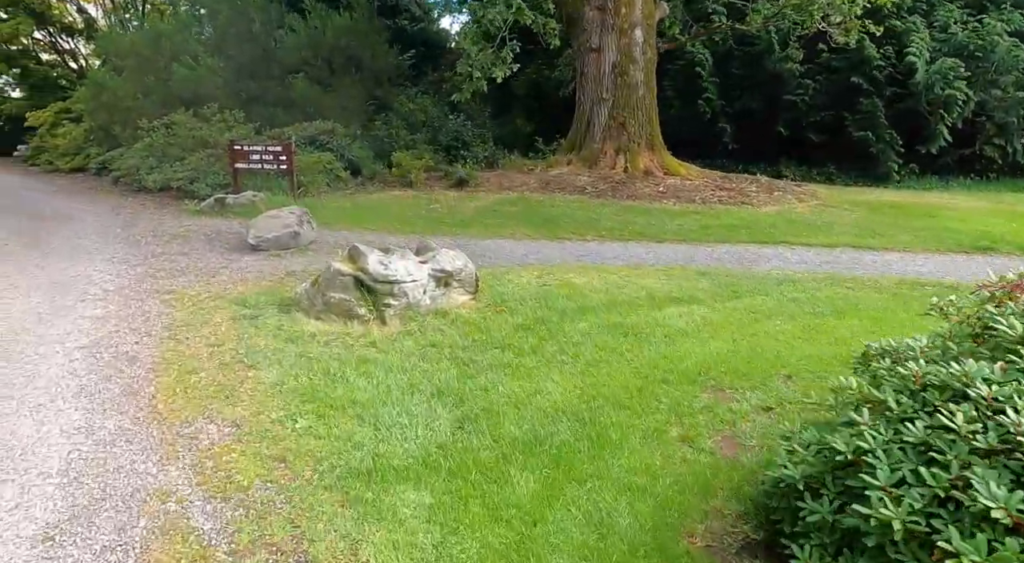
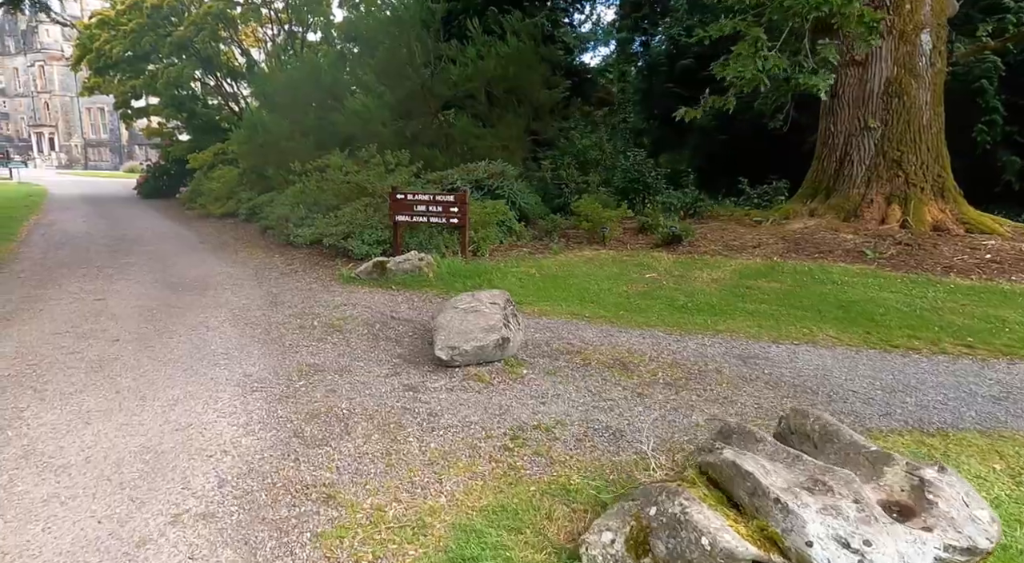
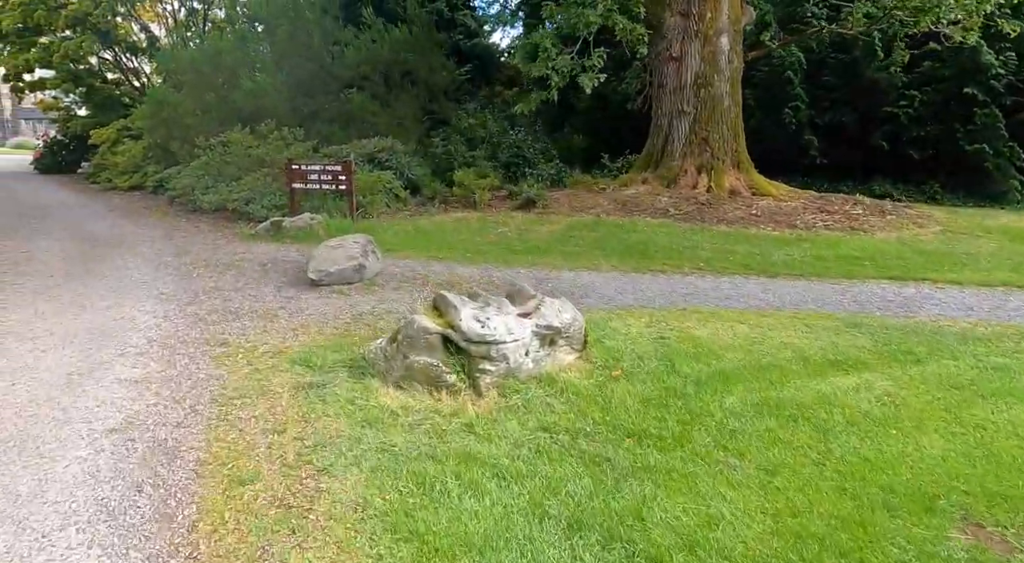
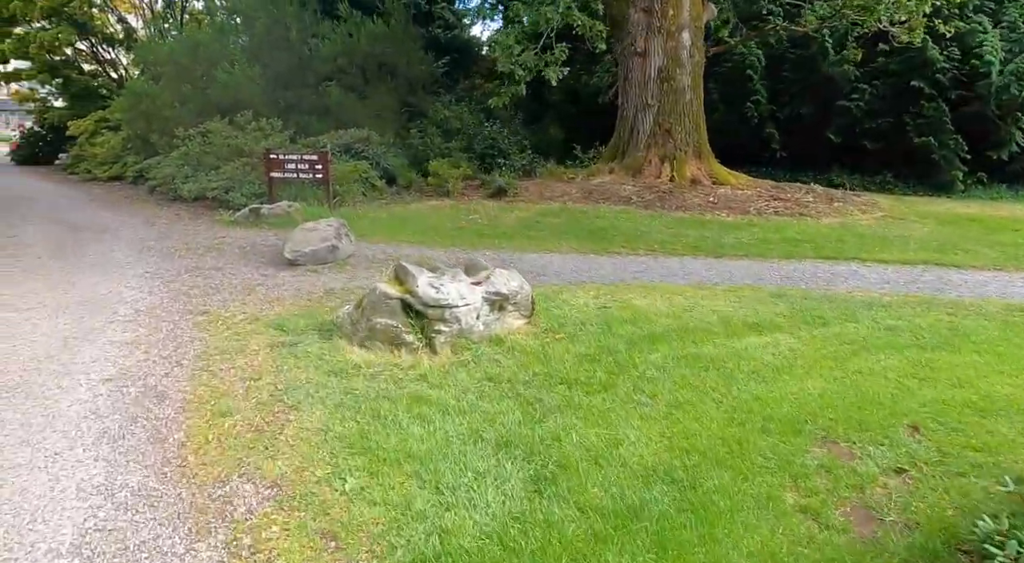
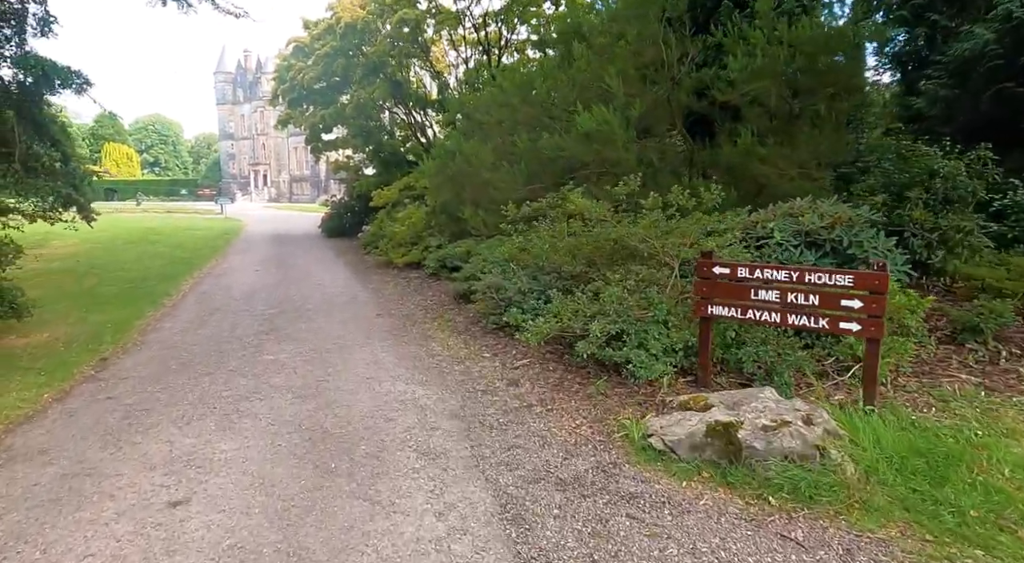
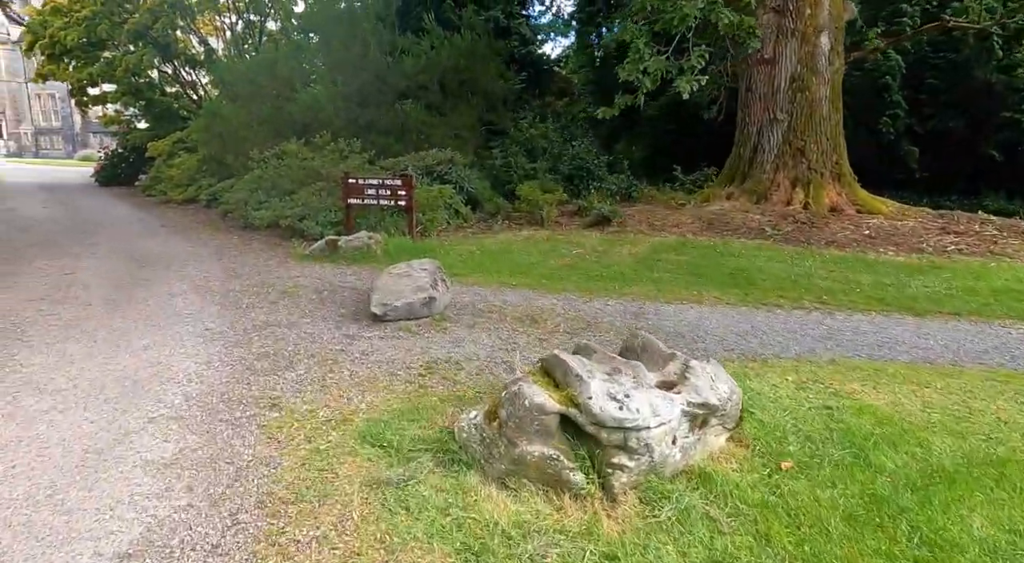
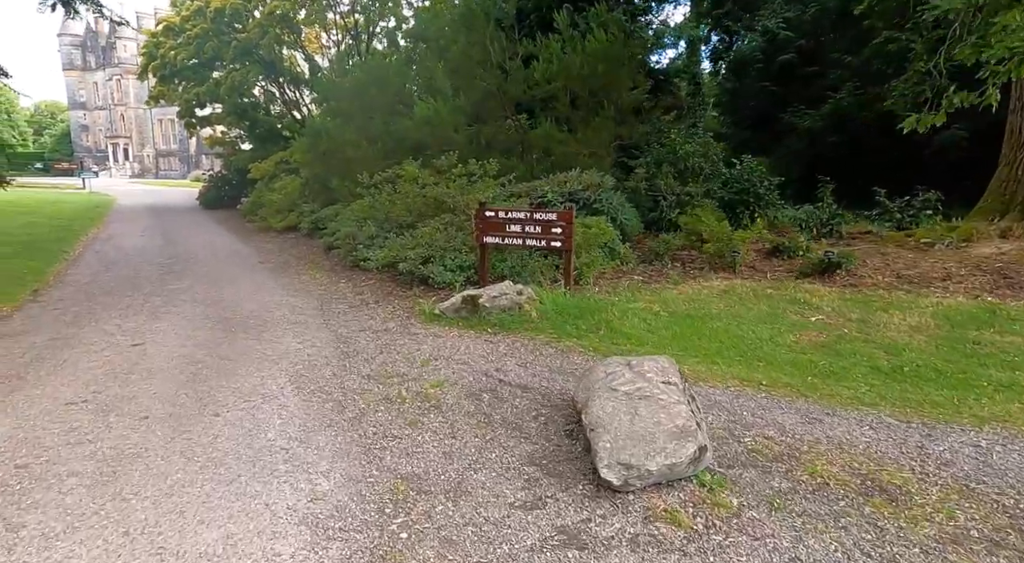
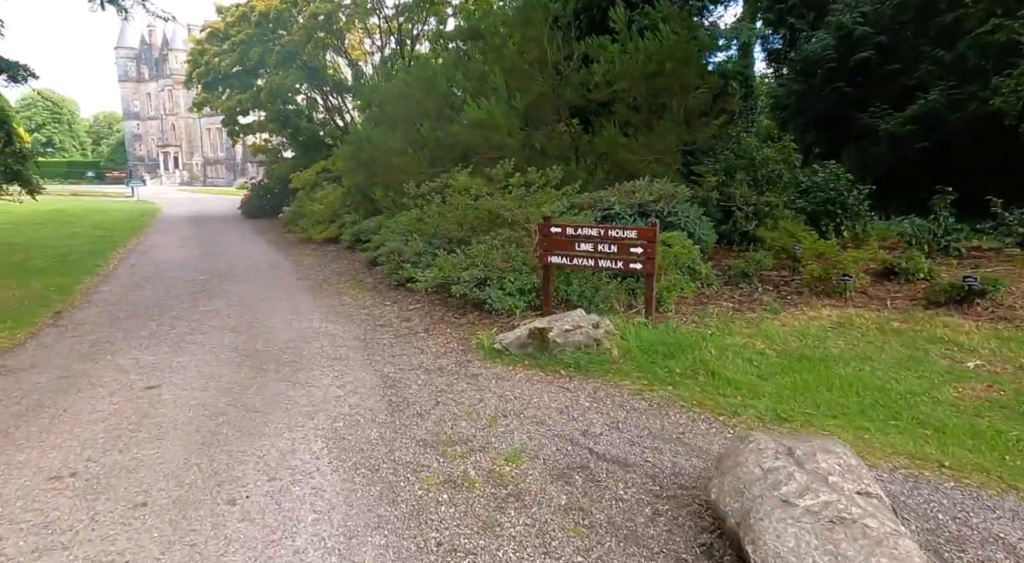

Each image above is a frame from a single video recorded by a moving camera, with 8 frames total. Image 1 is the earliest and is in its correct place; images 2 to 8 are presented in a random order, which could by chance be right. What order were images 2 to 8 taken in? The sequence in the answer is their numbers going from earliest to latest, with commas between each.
4, 3, 6, 2, 7, 8, 5
